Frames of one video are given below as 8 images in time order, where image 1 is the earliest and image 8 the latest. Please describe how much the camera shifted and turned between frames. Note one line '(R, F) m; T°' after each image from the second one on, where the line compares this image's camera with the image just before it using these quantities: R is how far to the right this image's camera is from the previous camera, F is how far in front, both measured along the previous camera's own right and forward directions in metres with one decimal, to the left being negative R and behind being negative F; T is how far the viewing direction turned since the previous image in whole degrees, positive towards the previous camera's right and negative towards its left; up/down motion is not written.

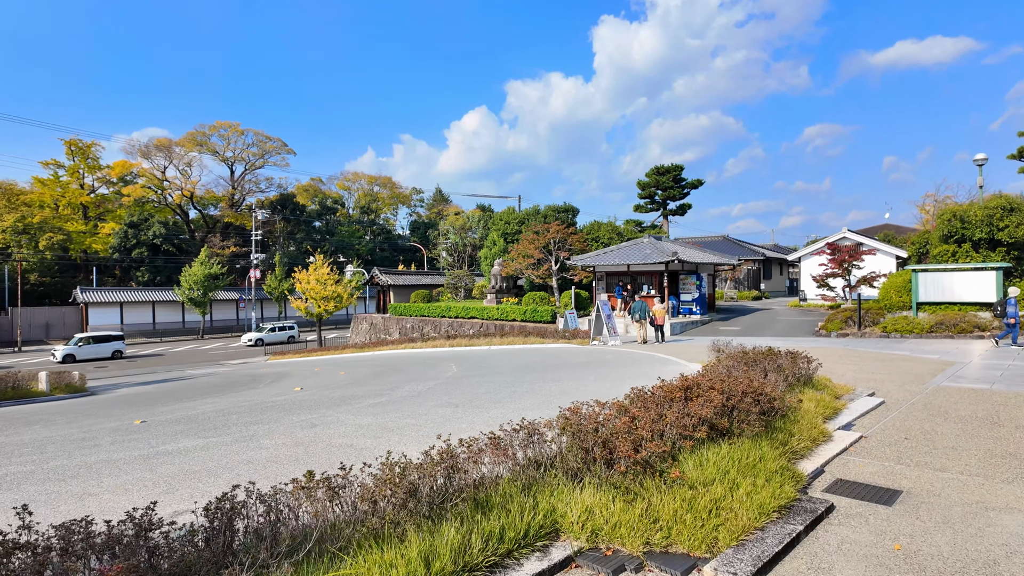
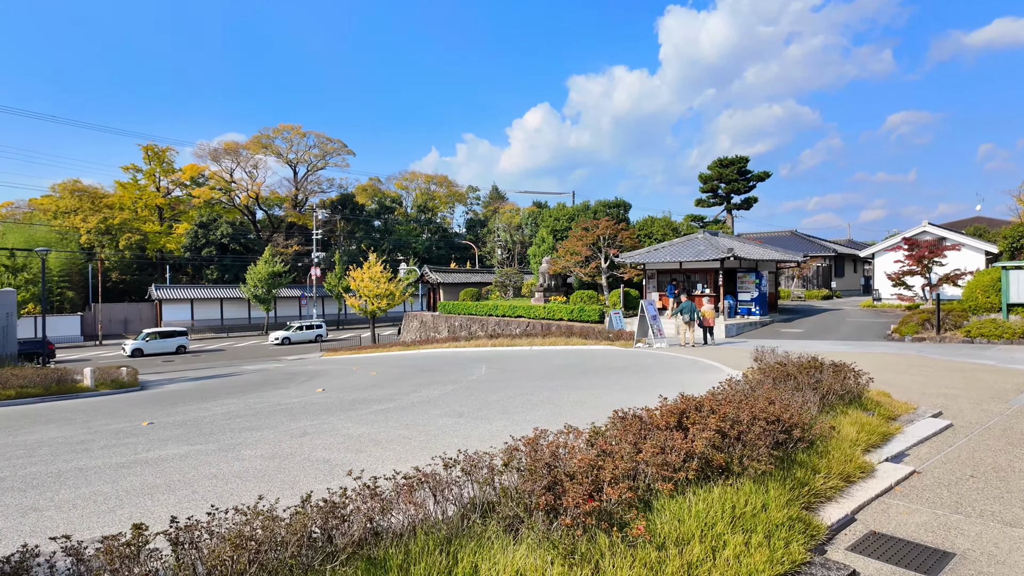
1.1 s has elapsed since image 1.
(+0.7, +0.6) m; -6°
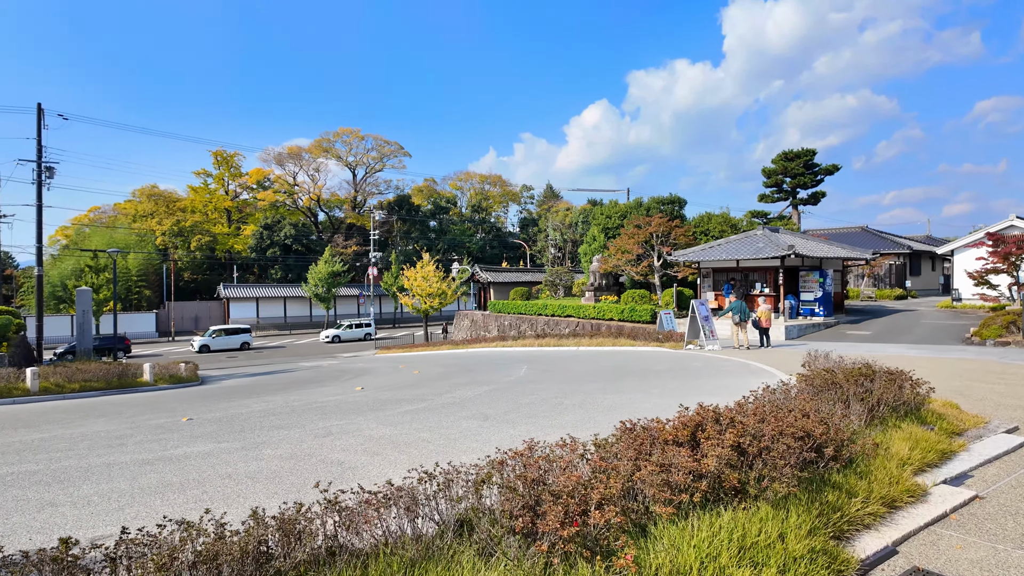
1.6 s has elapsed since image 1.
(+0.4, +0.3) m; -6°
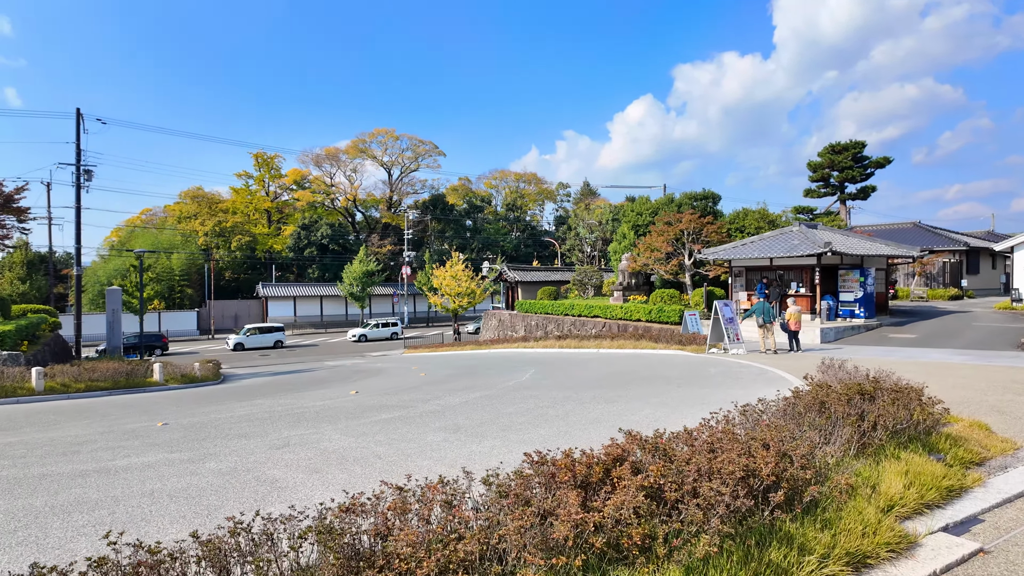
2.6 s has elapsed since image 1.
(+0.9, +0.5) m; -4°
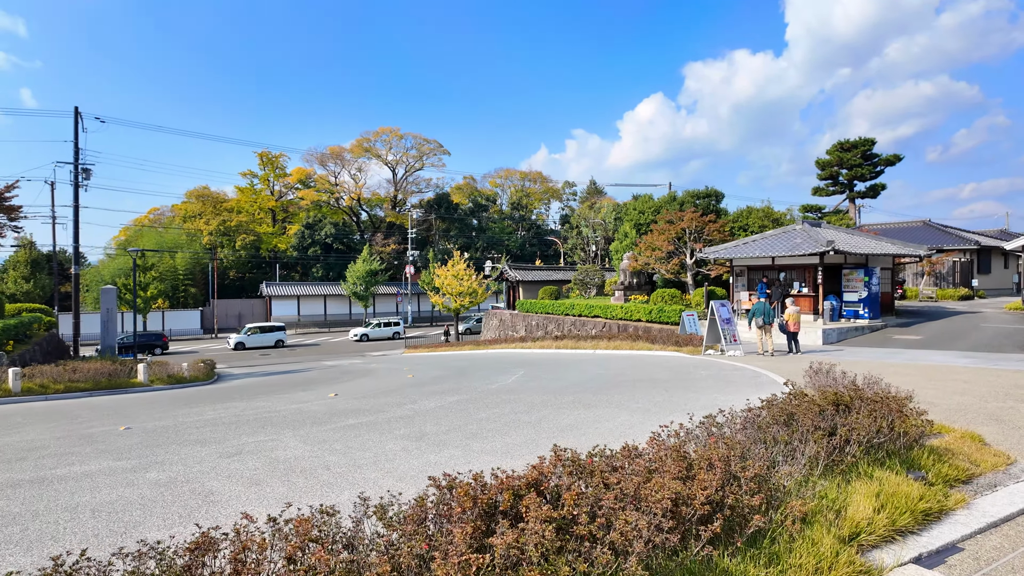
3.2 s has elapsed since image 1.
(+0.5, +0.3) m; -1°
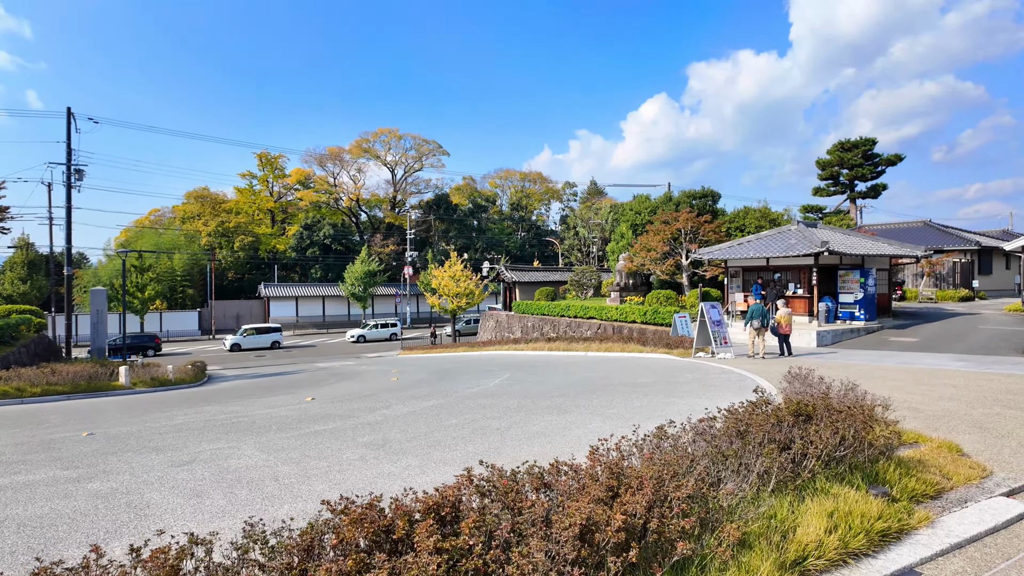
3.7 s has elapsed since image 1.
(+0.5, +0.2) m; 0°
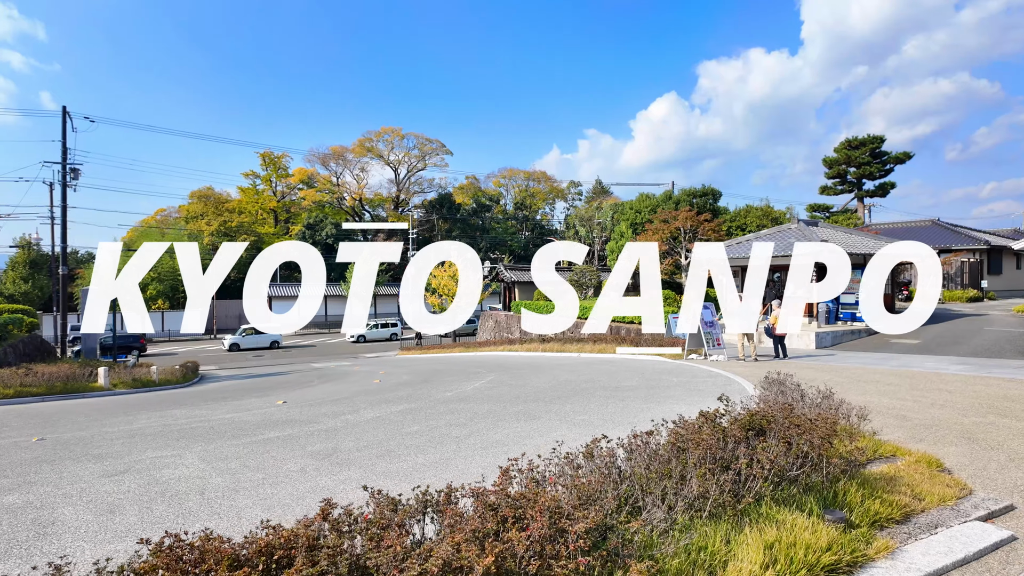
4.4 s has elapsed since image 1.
(+0.6, +0.4) m; -1°
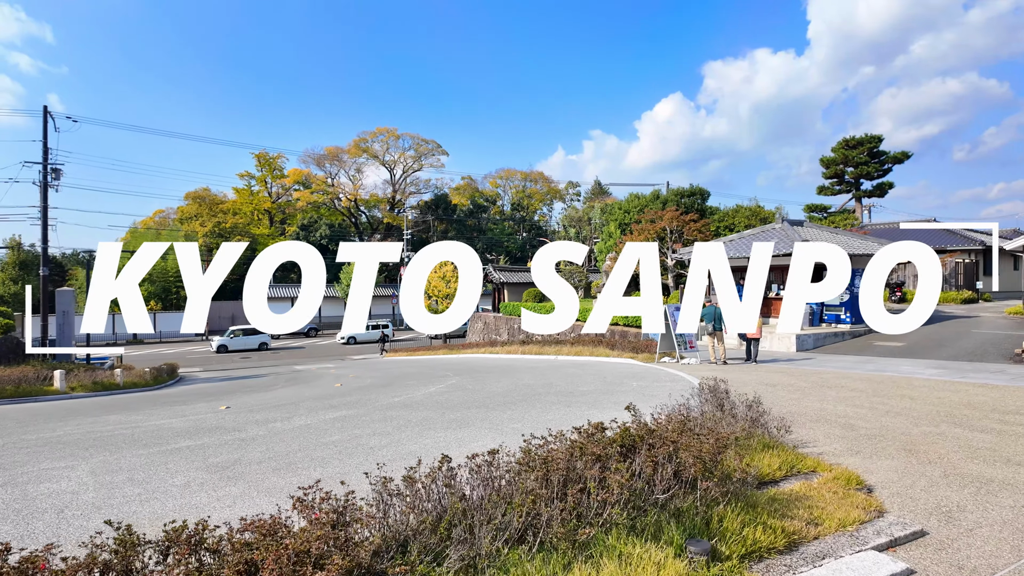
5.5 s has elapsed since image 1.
(+1.0, +0.4) m; 0°
